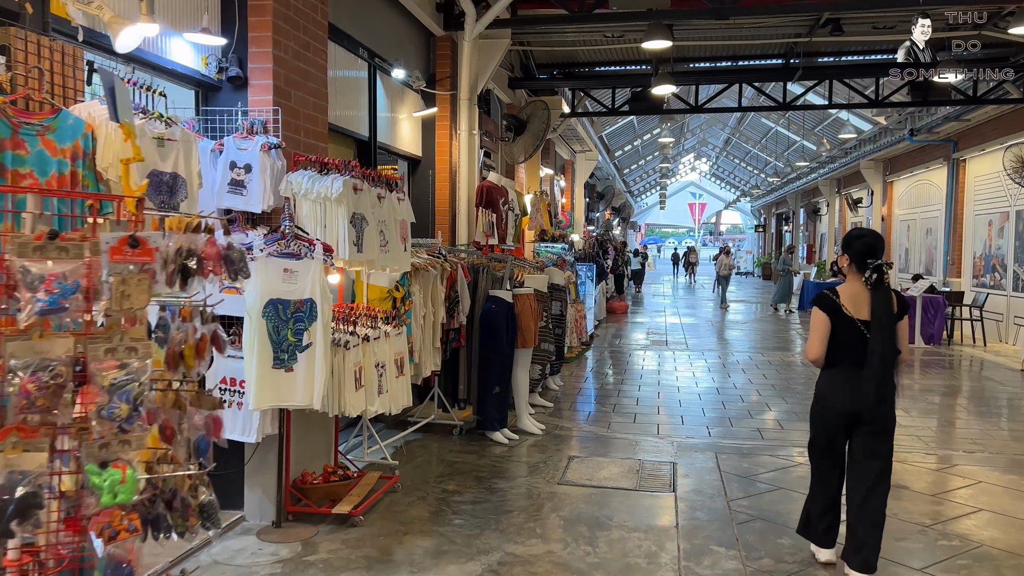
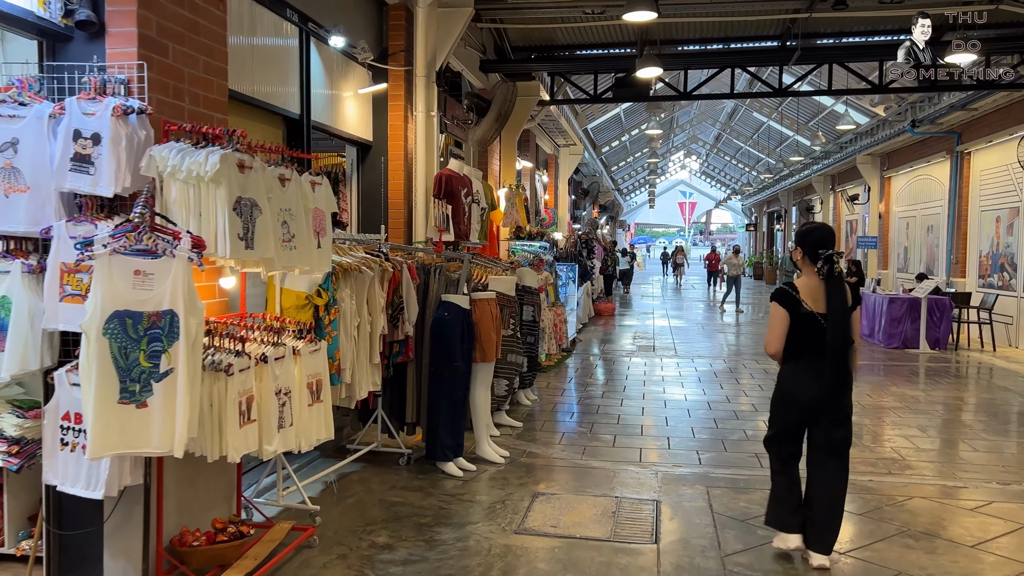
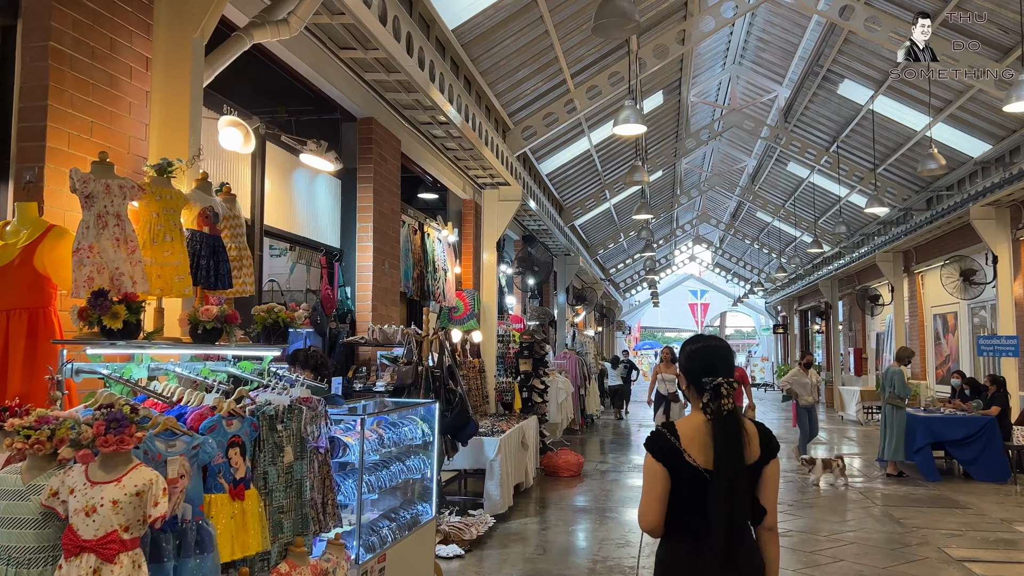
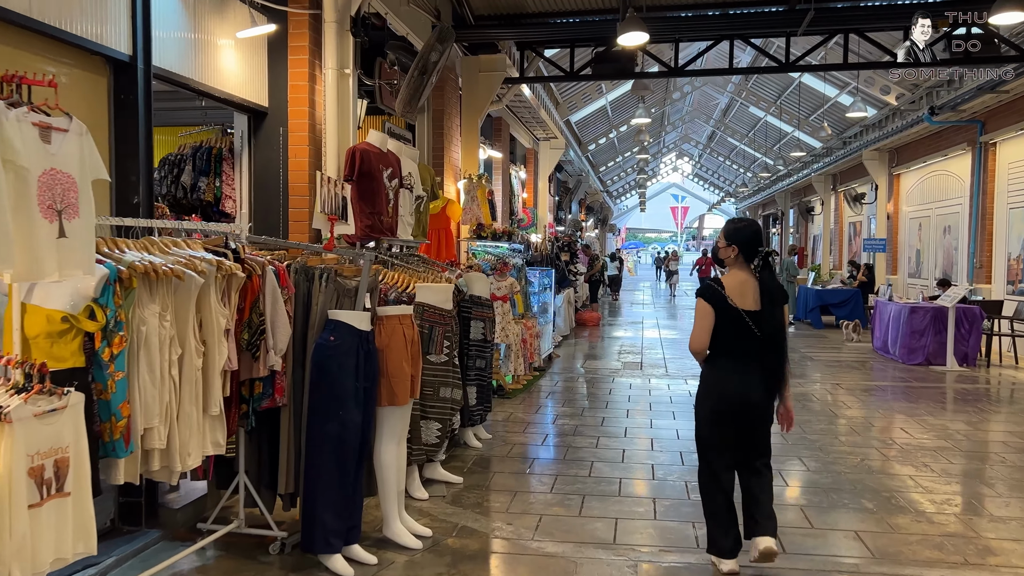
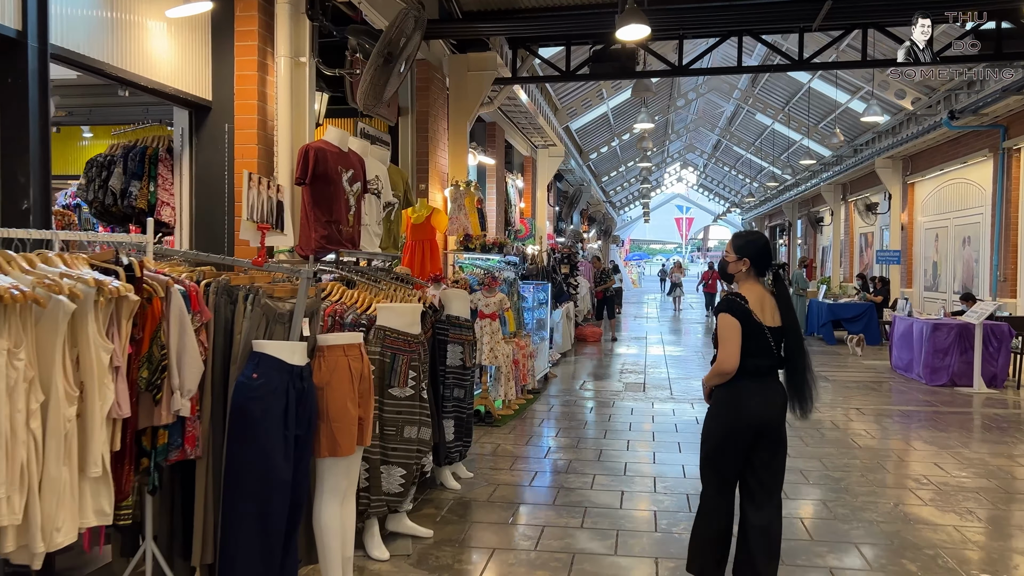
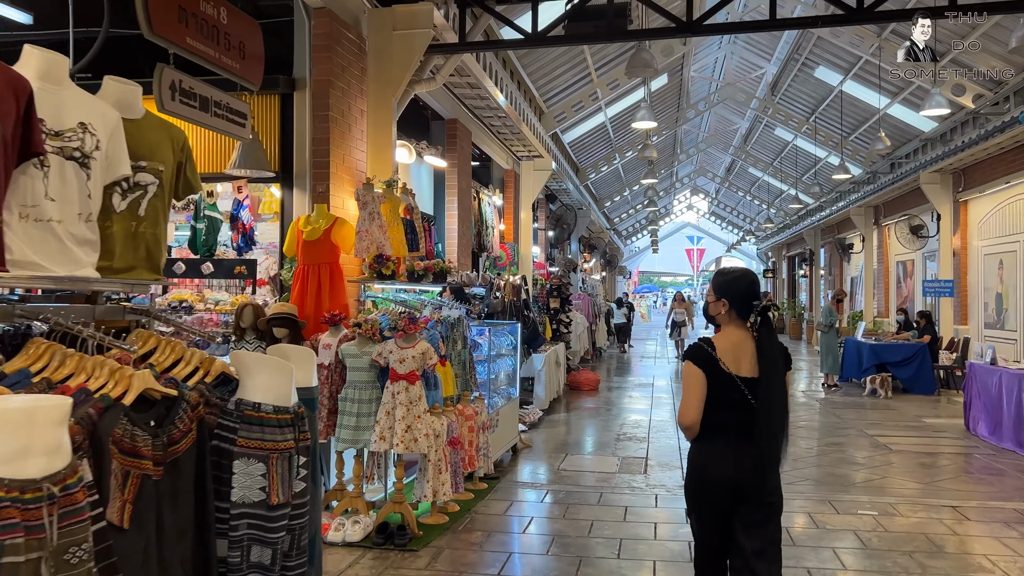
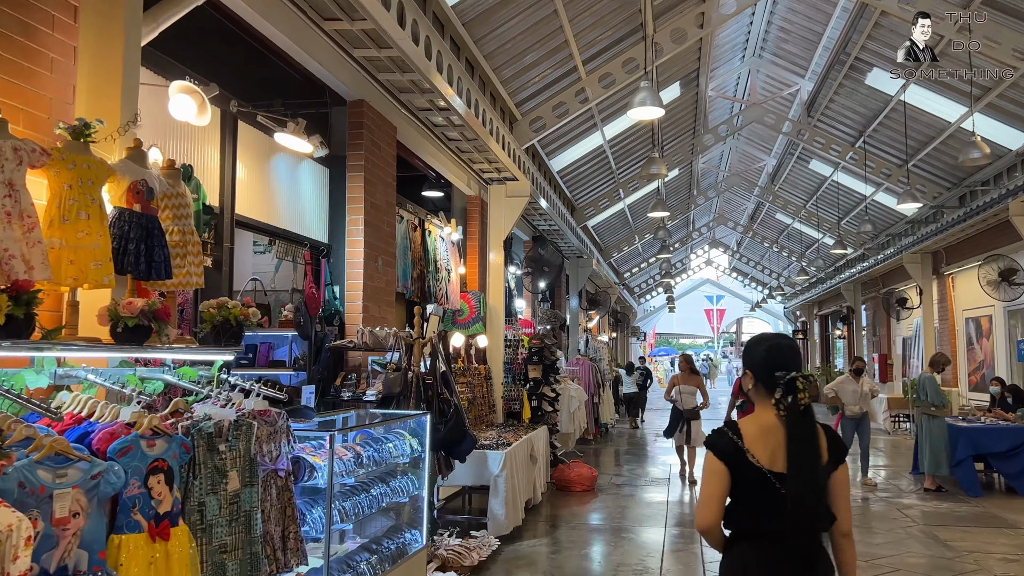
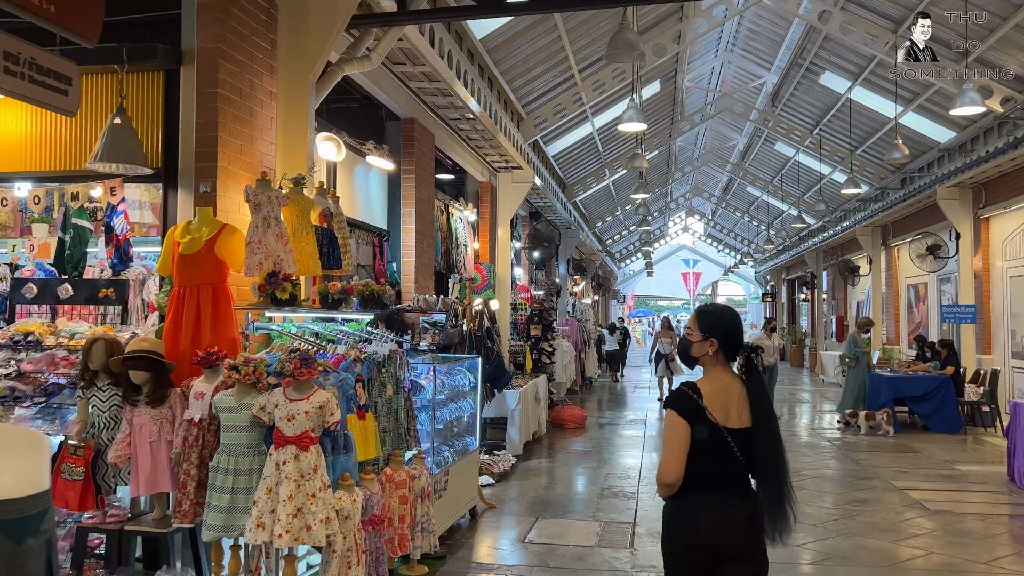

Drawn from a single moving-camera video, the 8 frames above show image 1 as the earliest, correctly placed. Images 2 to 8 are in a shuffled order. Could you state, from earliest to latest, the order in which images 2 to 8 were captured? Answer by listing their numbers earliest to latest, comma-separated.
2, 4, 5, 6, 8, 3, 7
